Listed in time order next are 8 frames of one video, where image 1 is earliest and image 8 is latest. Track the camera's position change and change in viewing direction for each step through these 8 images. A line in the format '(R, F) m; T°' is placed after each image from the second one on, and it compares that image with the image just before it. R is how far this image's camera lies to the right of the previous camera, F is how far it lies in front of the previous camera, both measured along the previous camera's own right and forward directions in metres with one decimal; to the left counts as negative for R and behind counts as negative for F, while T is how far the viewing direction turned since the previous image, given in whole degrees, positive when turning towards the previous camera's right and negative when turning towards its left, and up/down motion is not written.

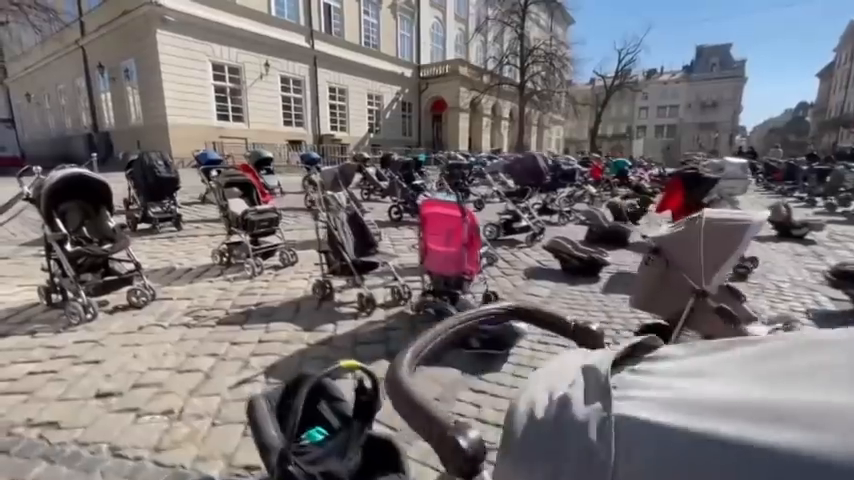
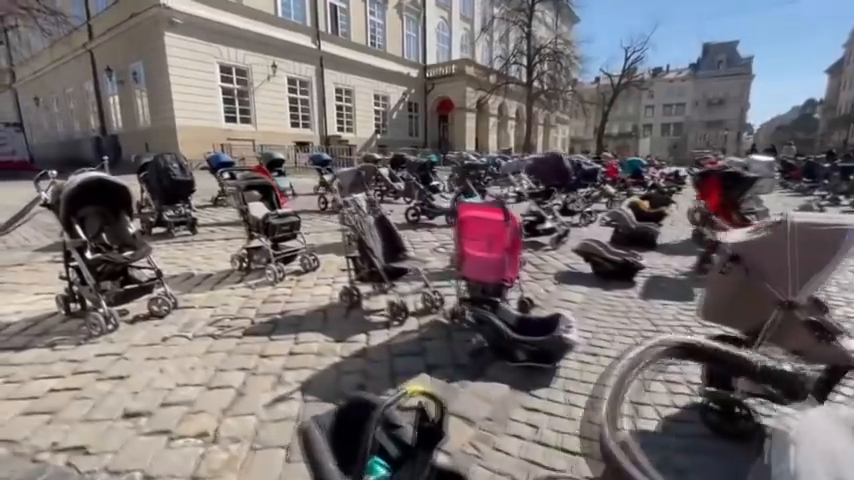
(-0.3, +0.2) m; -1°
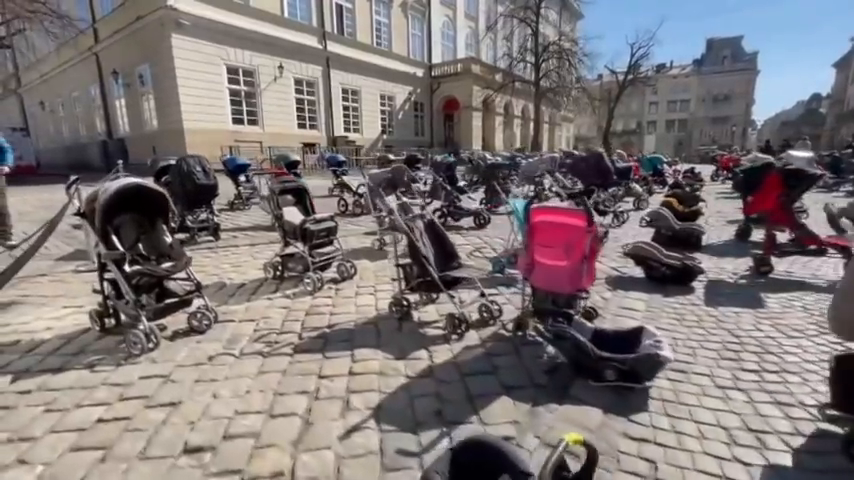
(-0.5, +0.3) m; 0°
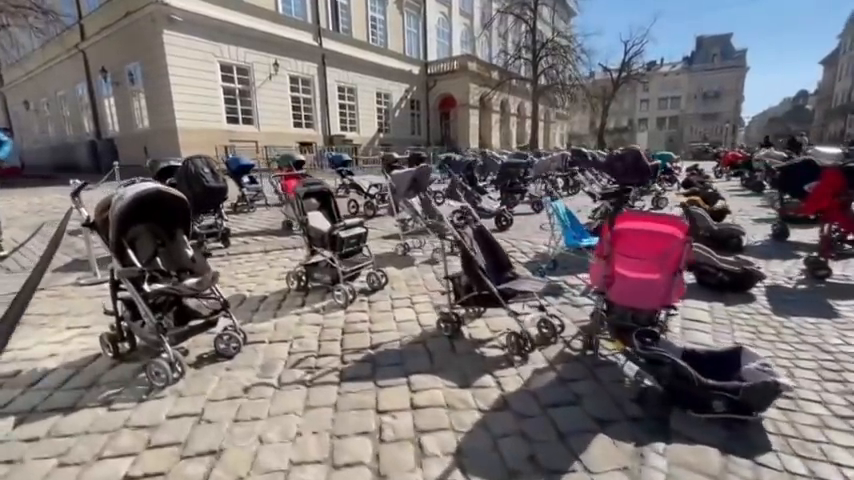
(-0.5, +0.4) m; +1°
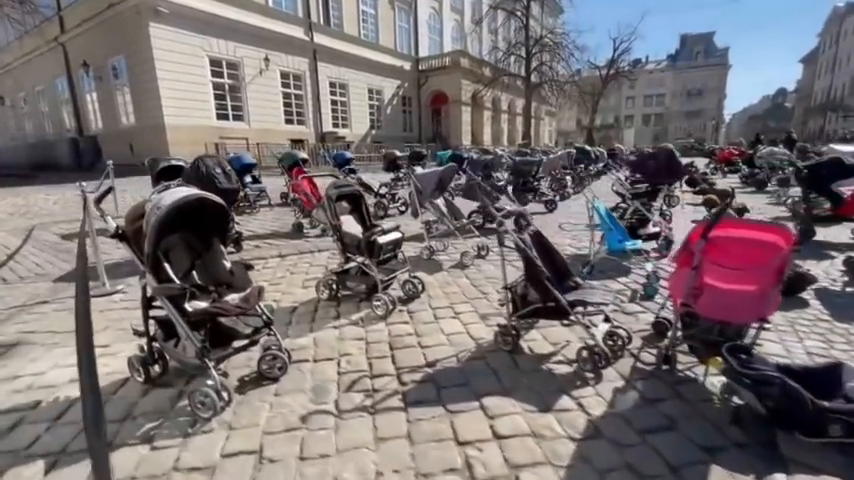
(-0.6, +0.3) m; +2°
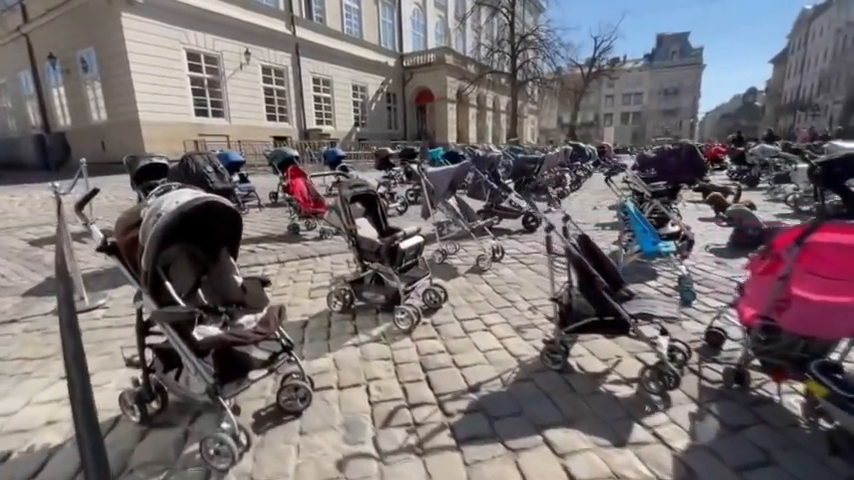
(-0.4, +0.4) m; +3°
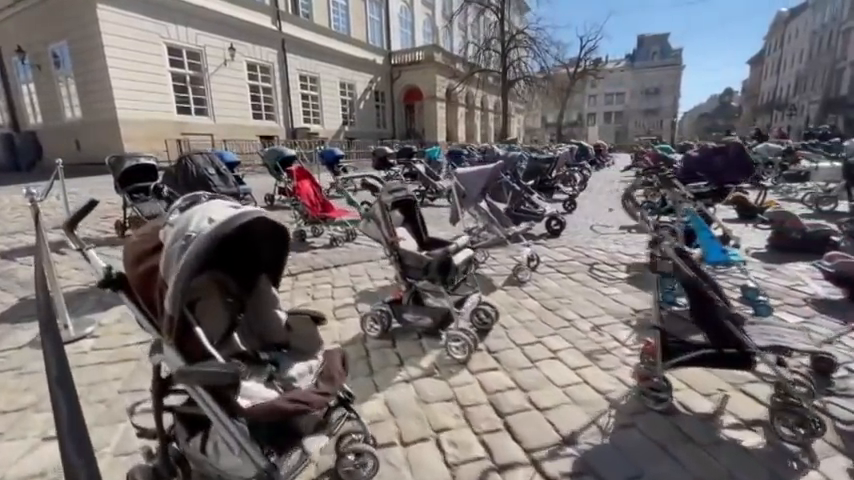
(-0.5, +0.5) m; +2°
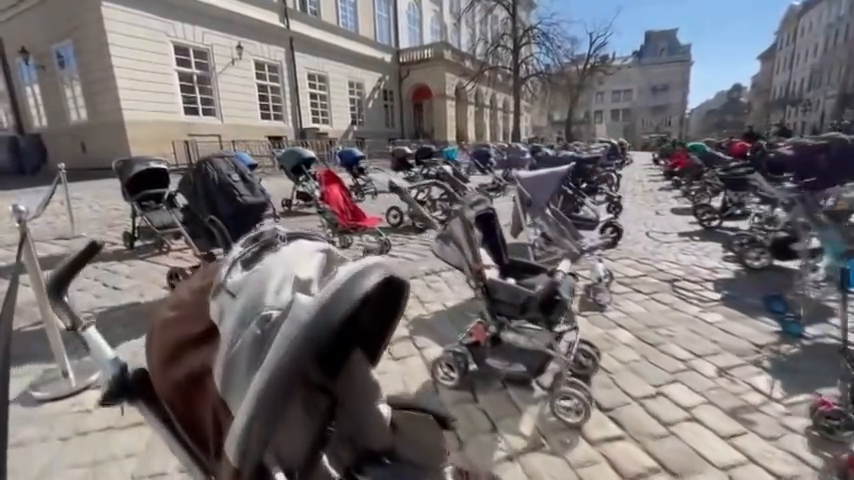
(-0.5, +0.7) m; -1°
